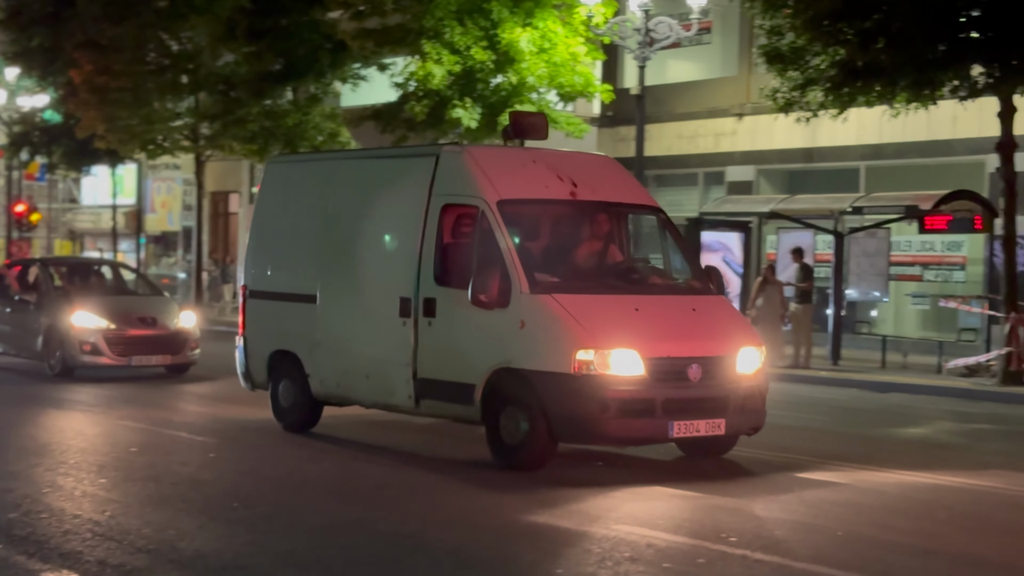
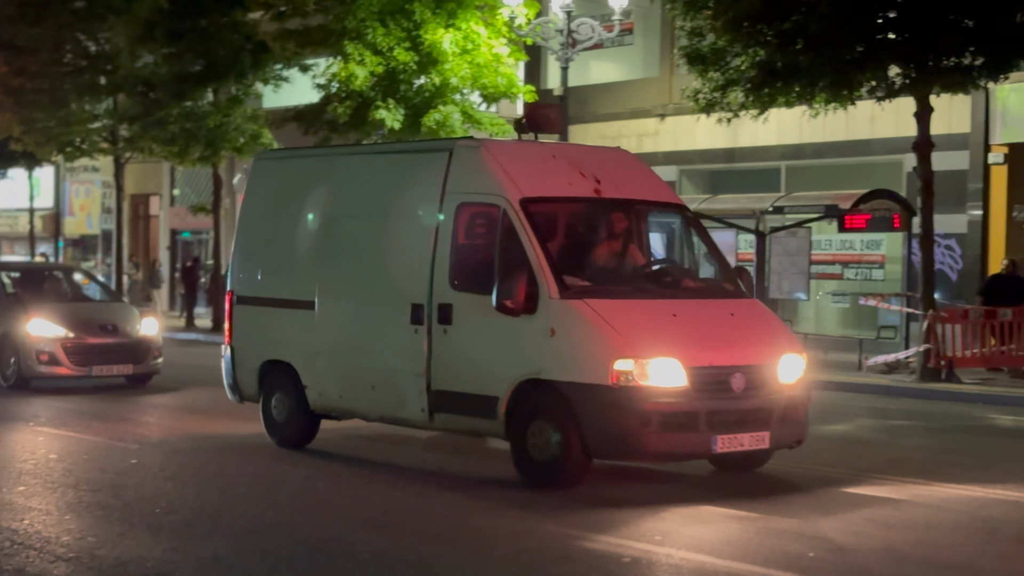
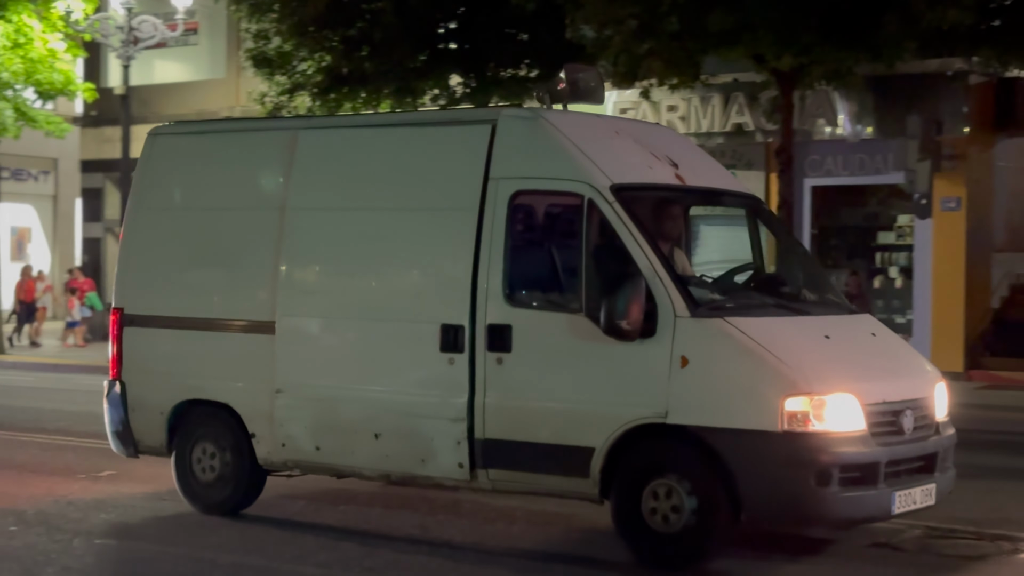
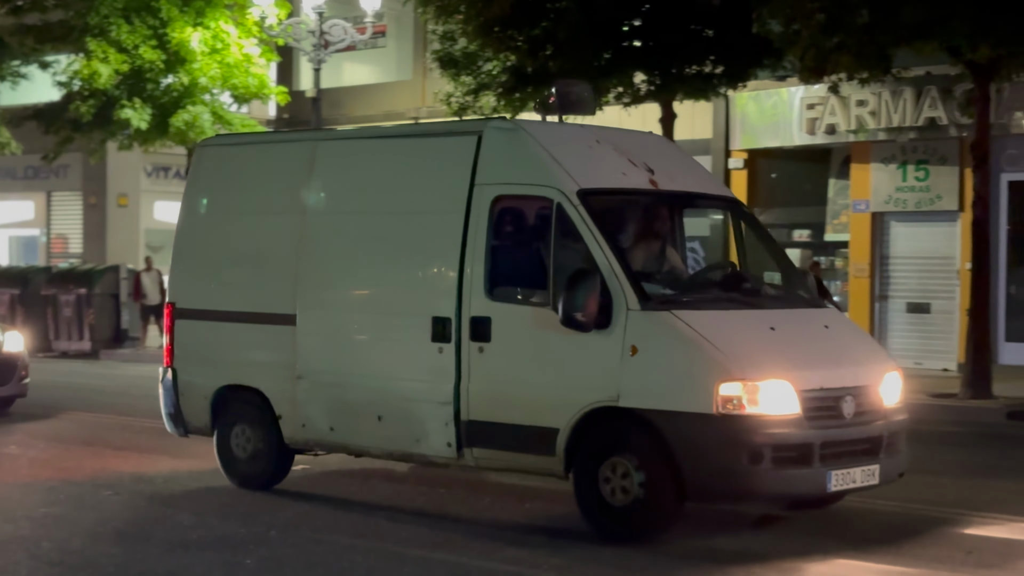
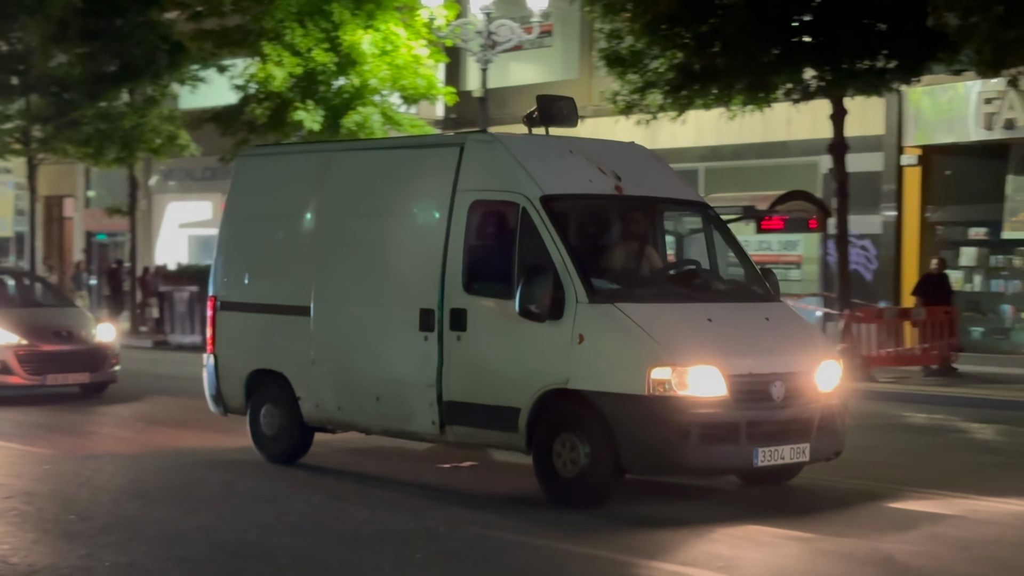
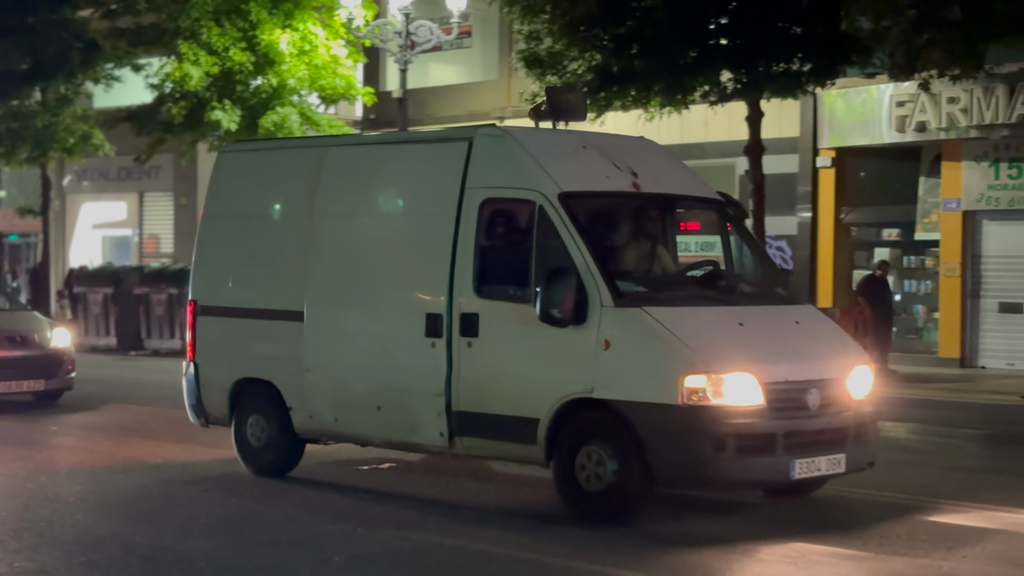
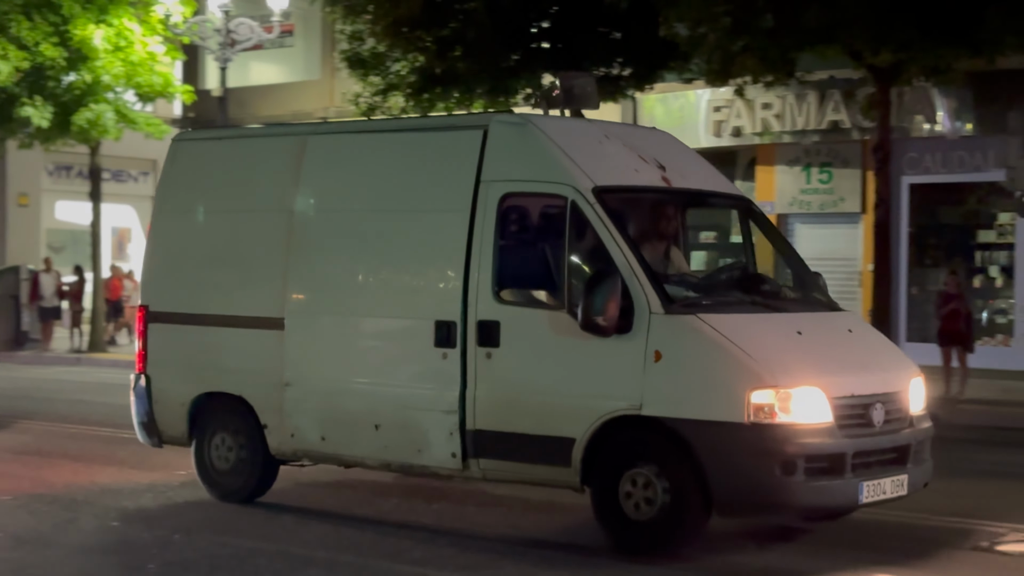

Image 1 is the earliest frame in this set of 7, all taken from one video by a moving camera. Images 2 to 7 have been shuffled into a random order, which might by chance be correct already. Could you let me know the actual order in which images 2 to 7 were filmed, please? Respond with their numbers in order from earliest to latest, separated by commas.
2, 5, 6, 4, 7, 3
